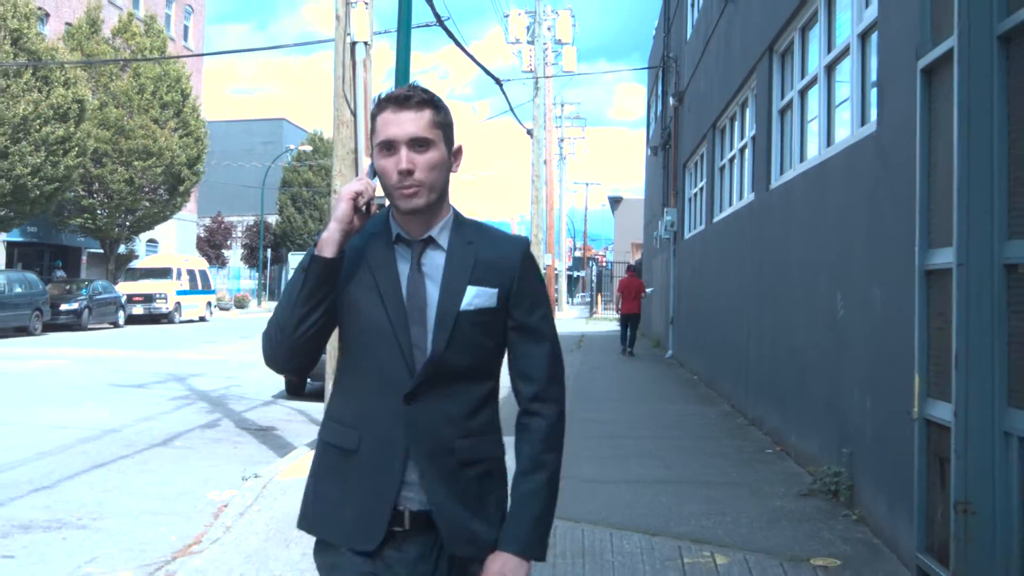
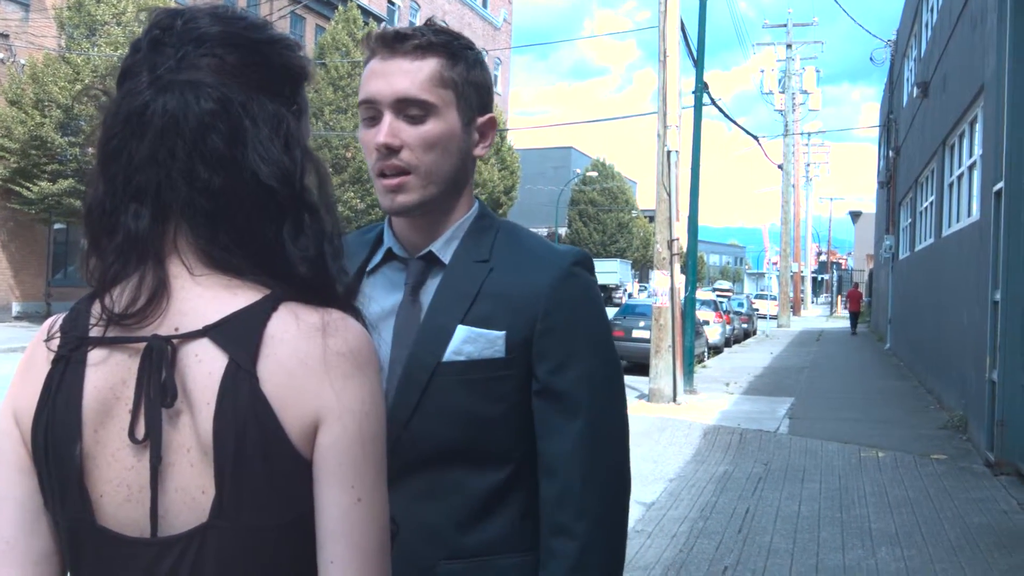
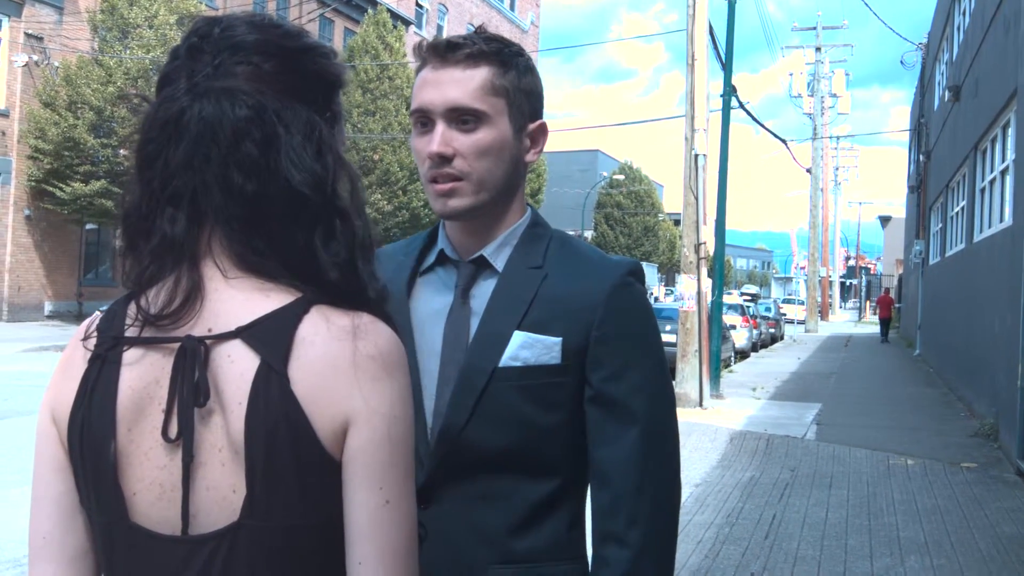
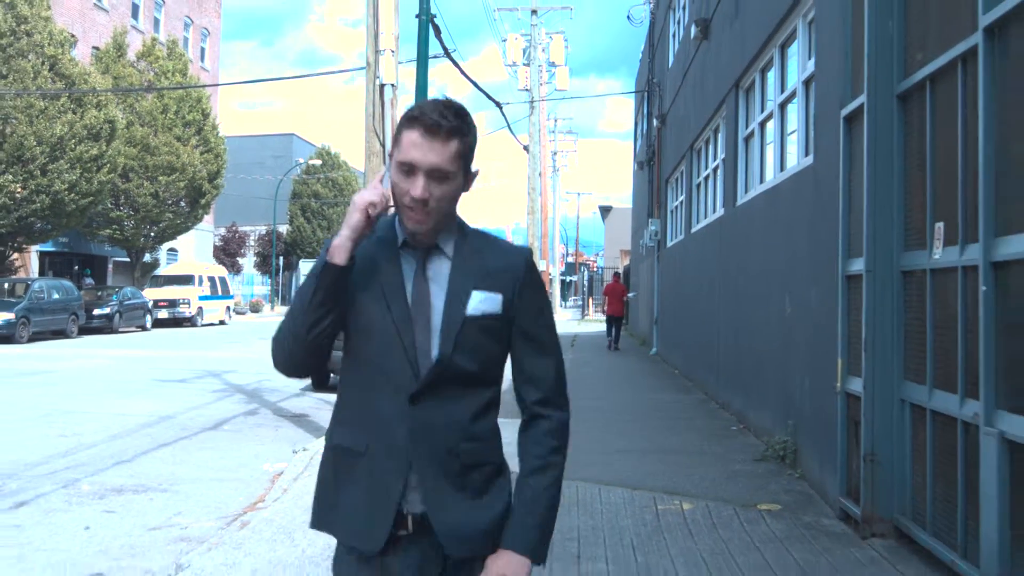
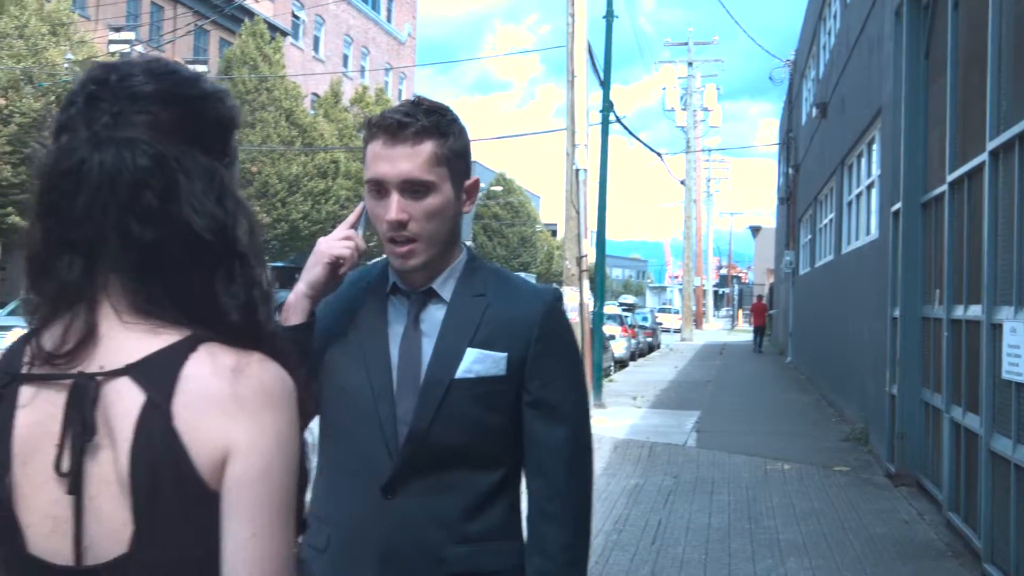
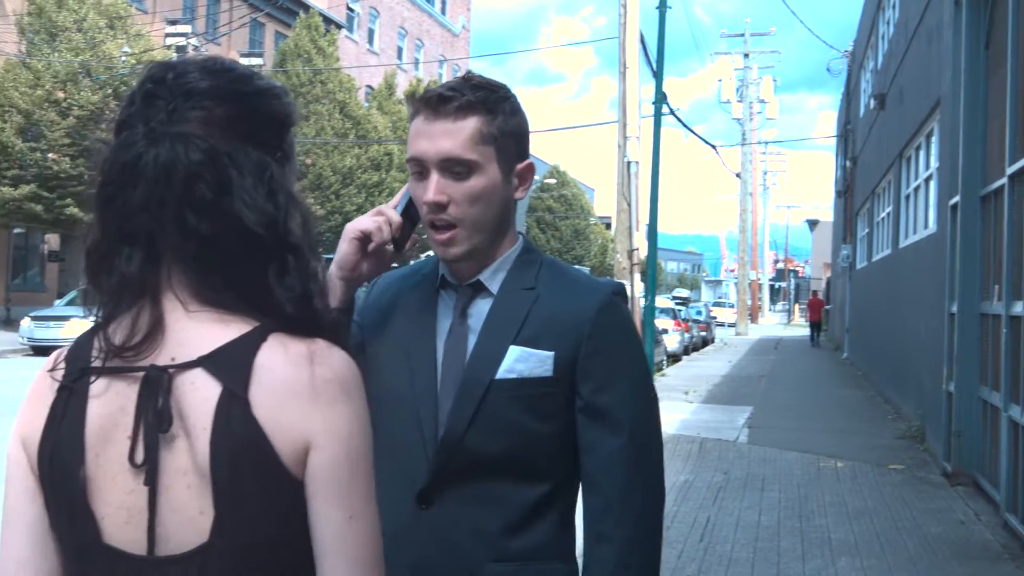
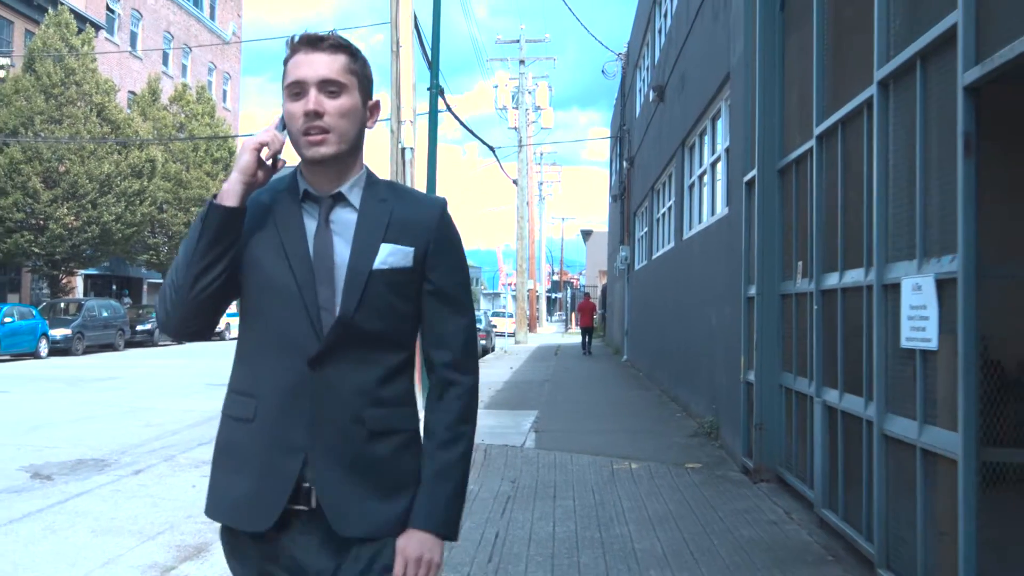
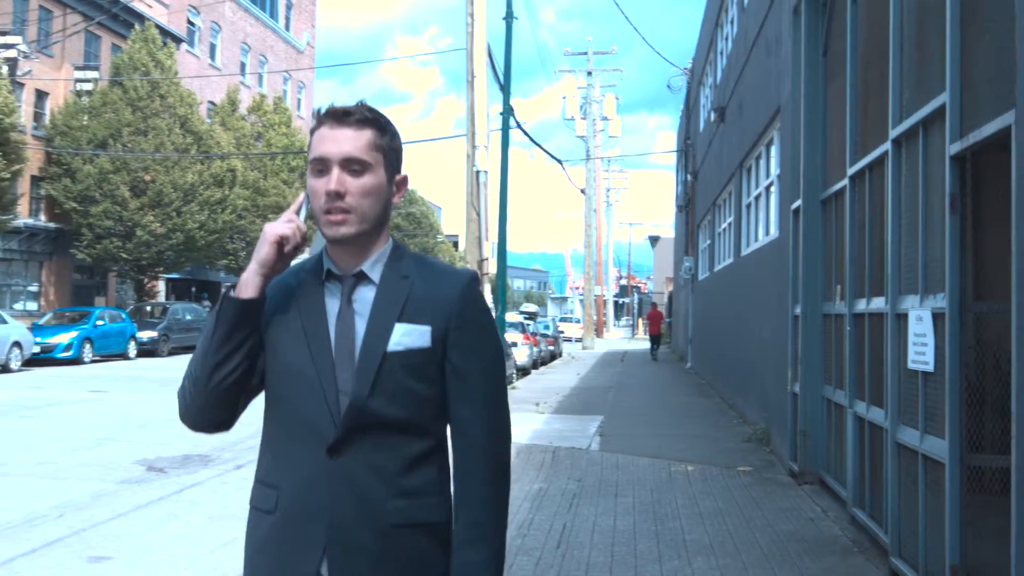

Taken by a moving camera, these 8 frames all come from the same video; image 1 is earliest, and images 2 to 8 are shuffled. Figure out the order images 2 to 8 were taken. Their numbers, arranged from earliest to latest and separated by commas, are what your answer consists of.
4, 7, 8, 5, 6, 3, 2
